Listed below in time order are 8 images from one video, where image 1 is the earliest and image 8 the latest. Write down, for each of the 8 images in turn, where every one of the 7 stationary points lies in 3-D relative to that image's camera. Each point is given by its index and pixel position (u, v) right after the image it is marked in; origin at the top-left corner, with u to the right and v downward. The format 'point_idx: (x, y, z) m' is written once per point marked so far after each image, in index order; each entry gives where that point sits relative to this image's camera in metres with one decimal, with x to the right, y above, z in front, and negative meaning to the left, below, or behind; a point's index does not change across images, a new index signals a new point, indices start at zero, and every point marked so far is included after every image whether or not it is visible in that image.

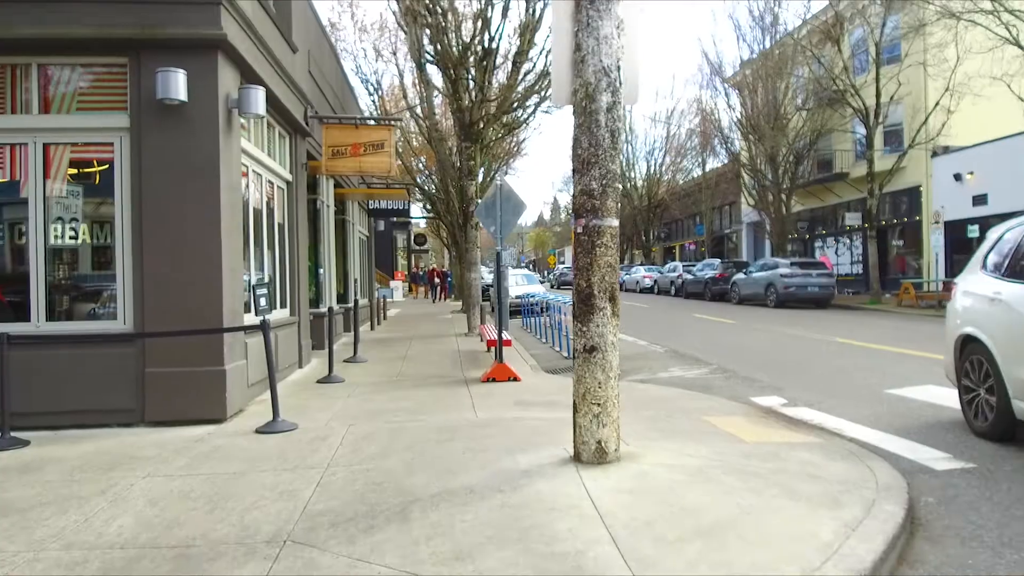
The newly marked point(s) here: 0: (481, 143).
0: (-0.7, +3.5, +17.8) m
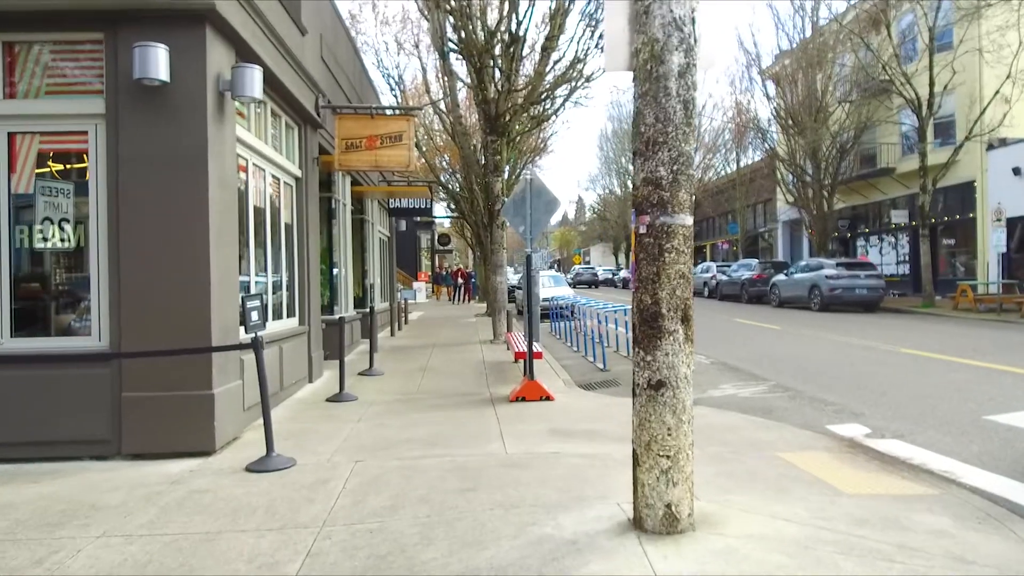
0: (-0.1, +3.4, +16.6) m
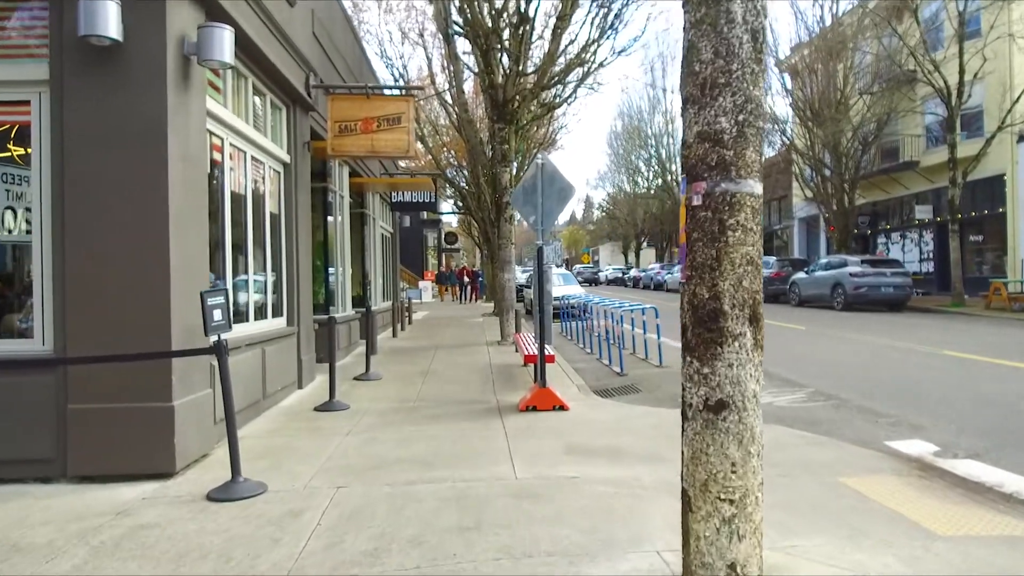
0: (+0.1, +3.5, +15.6) m
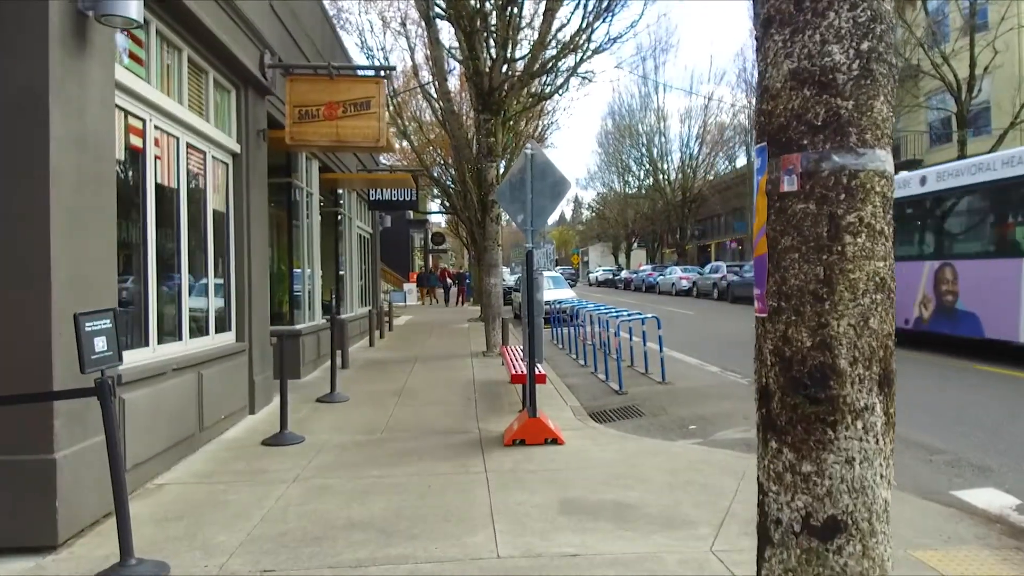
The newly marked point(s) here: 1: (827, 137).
0: (-0.1, +3.4, +14.3) m
1: (+0.8, +0.4, +1.9) m
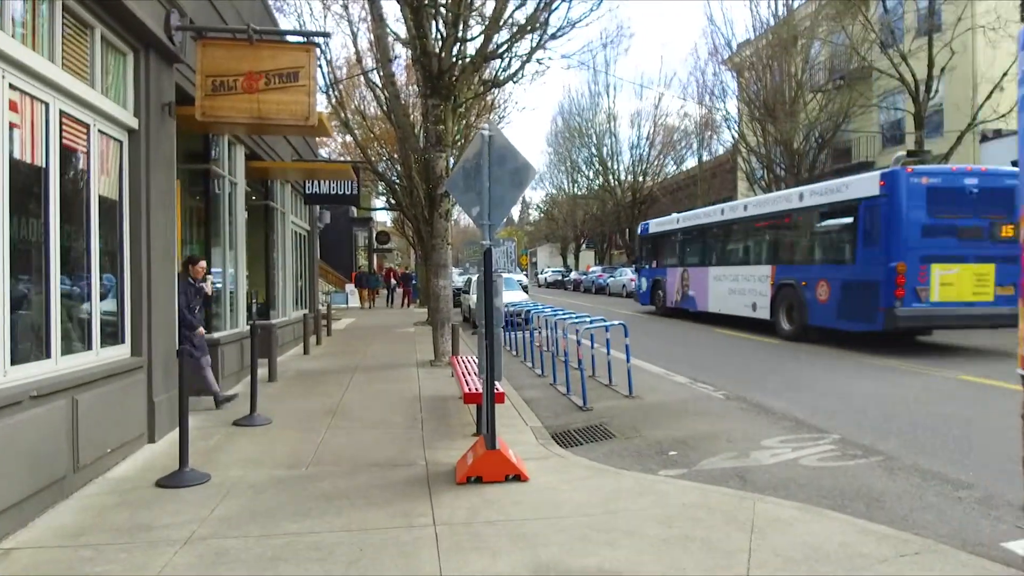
0: (-1.0, +3.3, +13.1) m
1: (+0.8, +0.3, +0.8) m
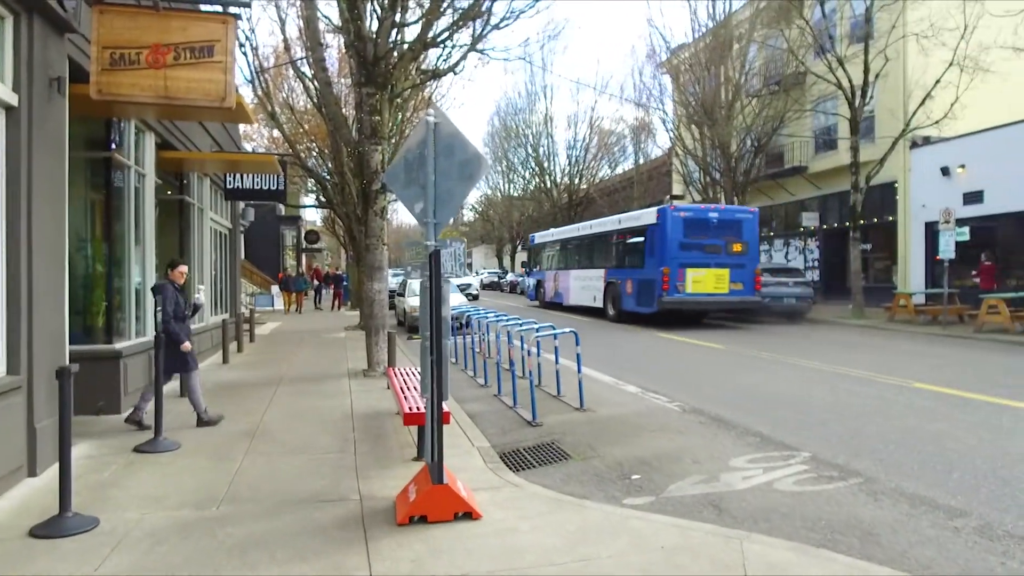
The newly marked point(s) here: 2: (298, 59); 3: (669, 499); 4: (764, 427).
0: (-2.0, +3.3, +12.2) m
1: (+0.9, +0.3, +0.1) m
2: (-5.7, +6.1, +19.5) m
3: (+1.2, -1.7, +5.8) m
4: (+2.8, -1.5, +8.0) m
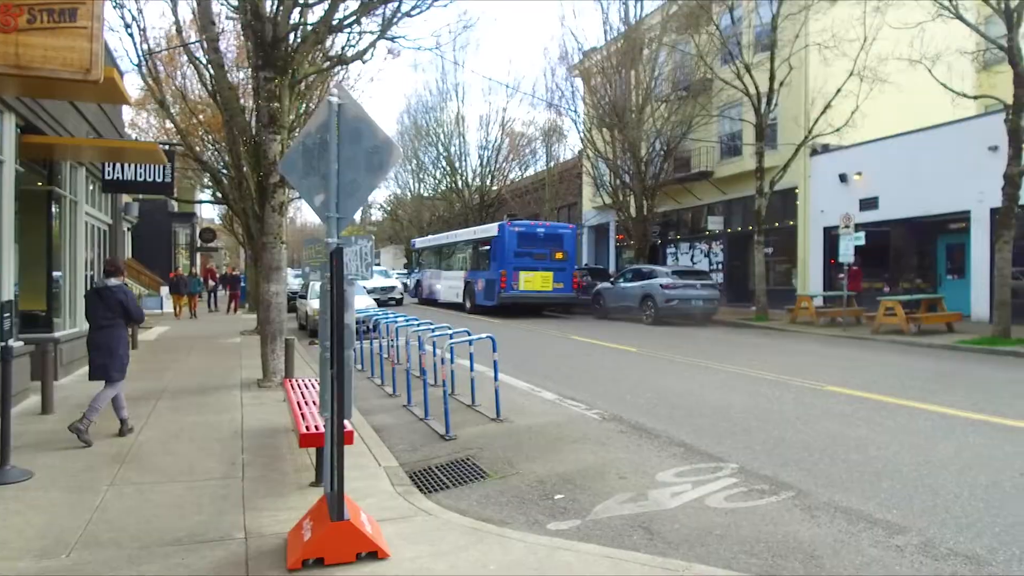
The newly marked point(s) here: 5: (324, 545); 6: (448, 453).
0: (-3.4, +3.2, +11.3) m
1: (+1.0, +0.3, -0.4) m
2: (-7.9, +6.1, +18.1) m
3: (+0.6, -1.7, +5.3) m
4: (+1.8, -1.5, +7.7) m
5: (-1.1, -1.5, +4.3) m
6: (-0.6, -1.7, +7.3) m
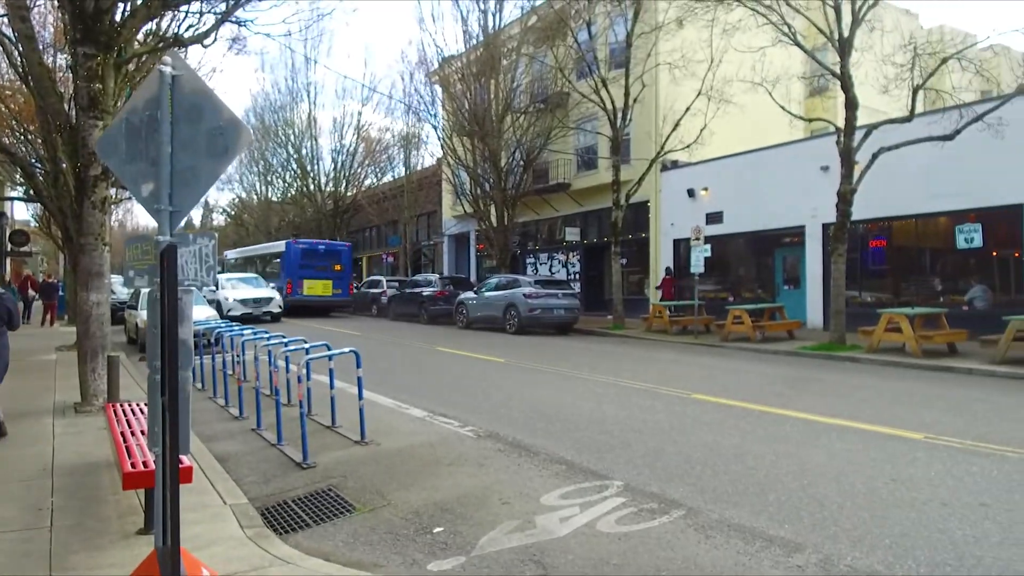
0: (-5.3, +3.1, +9.9) m
1: (+1.3, +0.3, -0.7) m
2: (-11.1, +5.9, +15.7) m
3: (-0.2, -1.8, +4.8) m
4: (+0.6, -1.6, +7.3) m
5: (-1.7, -1.5, +3.4) m
6: (-1.8, -1.7, +6.5) m
